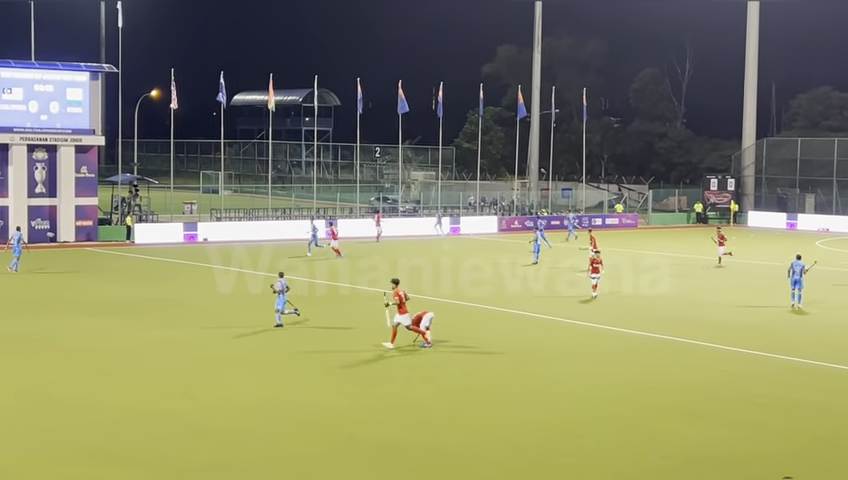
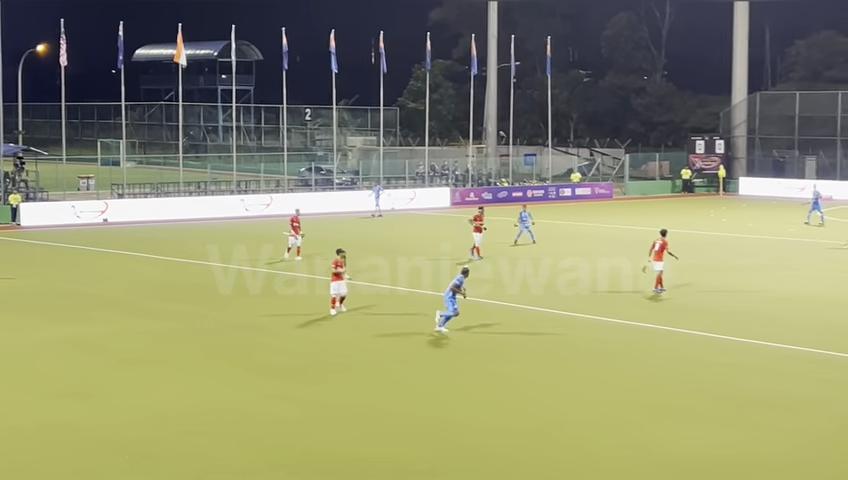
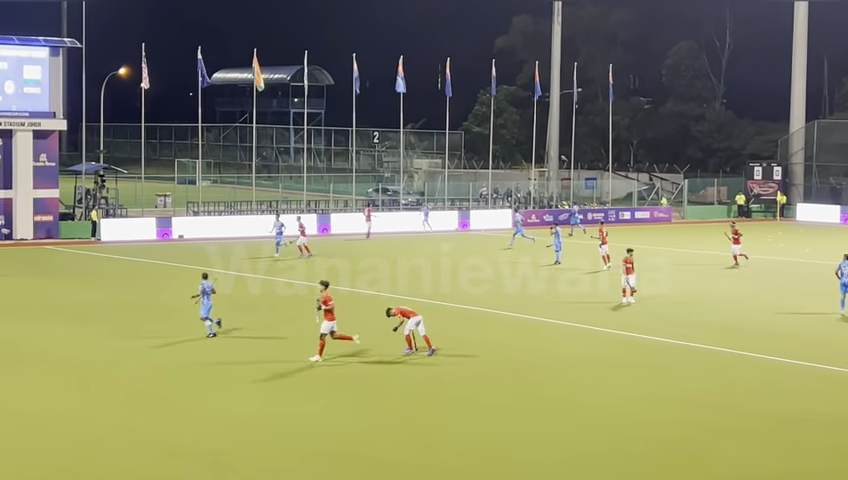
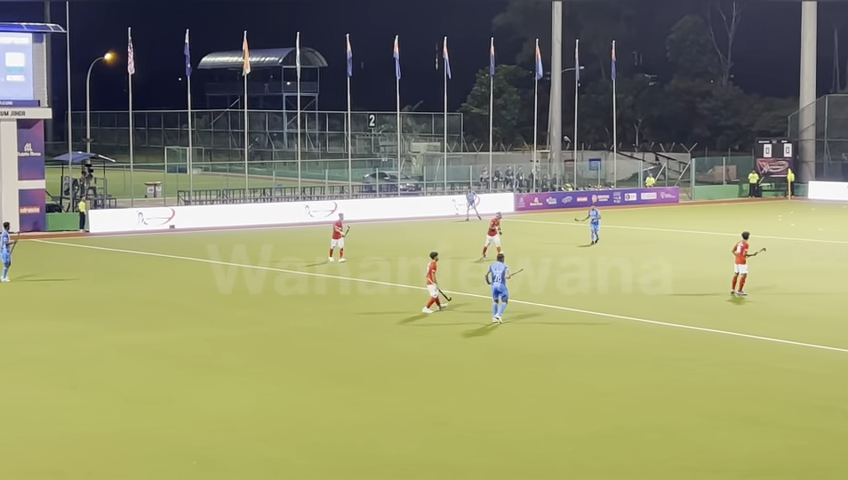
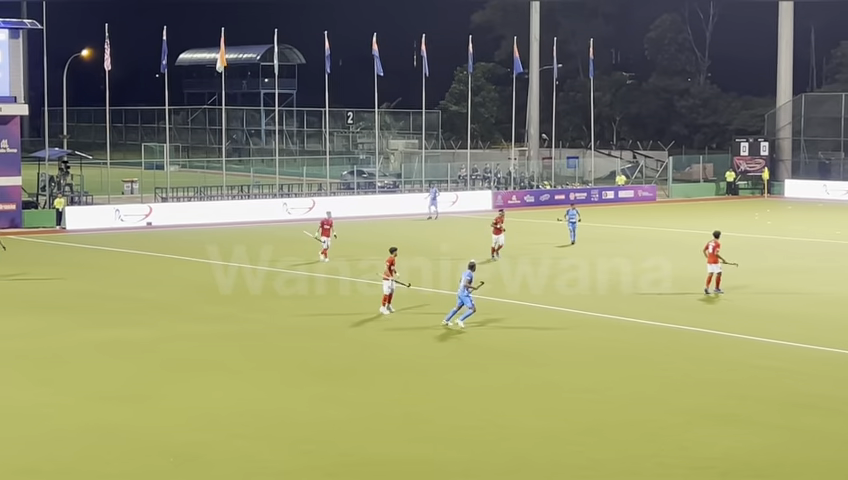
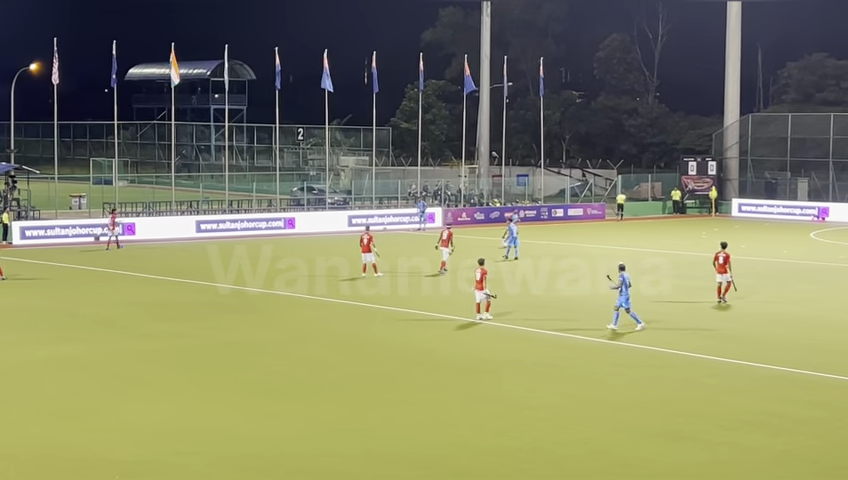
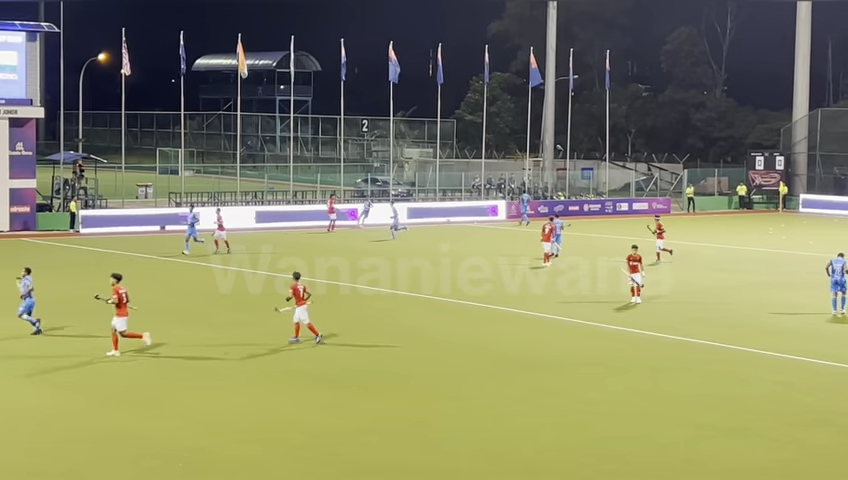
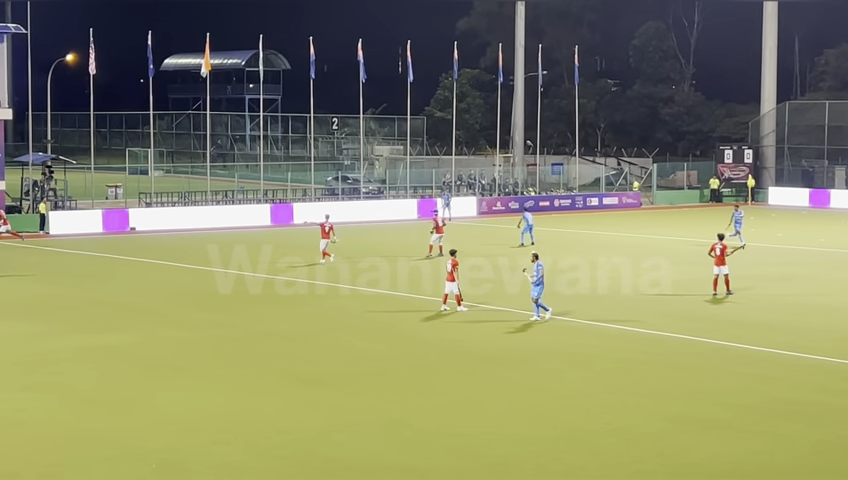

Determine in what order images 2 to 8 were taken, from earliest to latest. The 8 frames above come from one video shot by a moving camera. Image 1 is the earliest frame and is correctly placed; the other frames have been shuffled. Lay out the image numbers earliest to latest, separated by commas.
3, 7, 6, 8, 4, 5, 2
